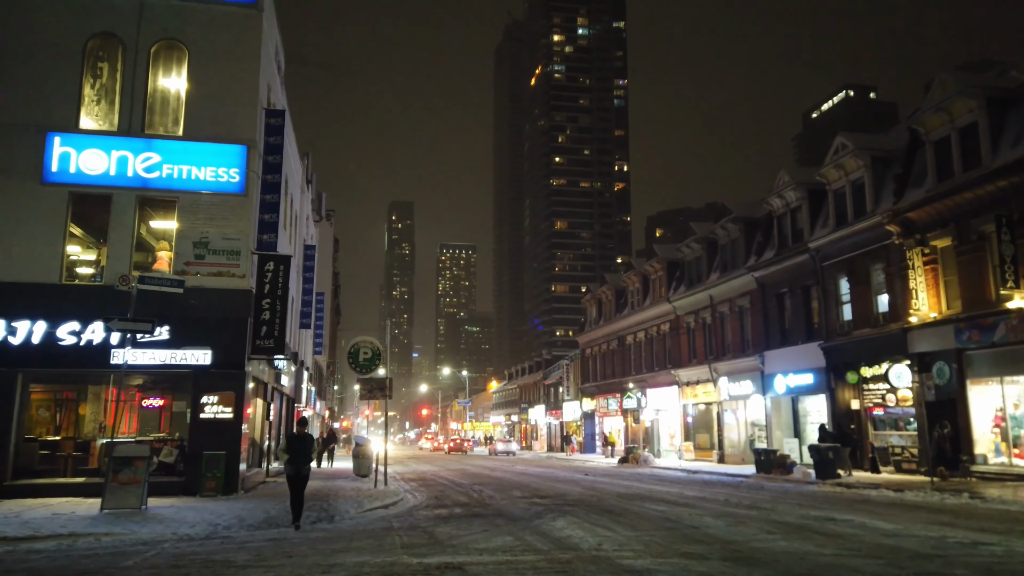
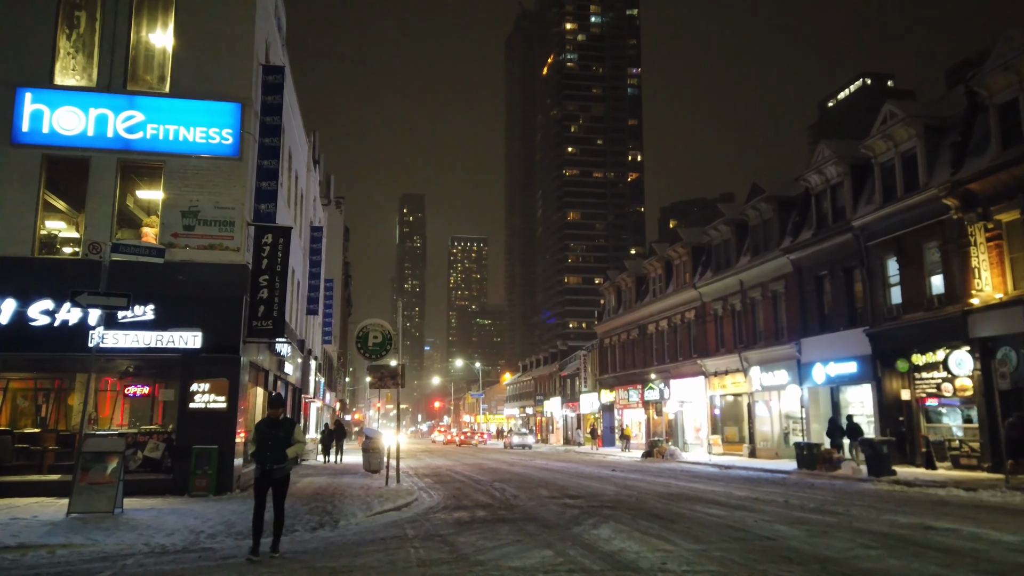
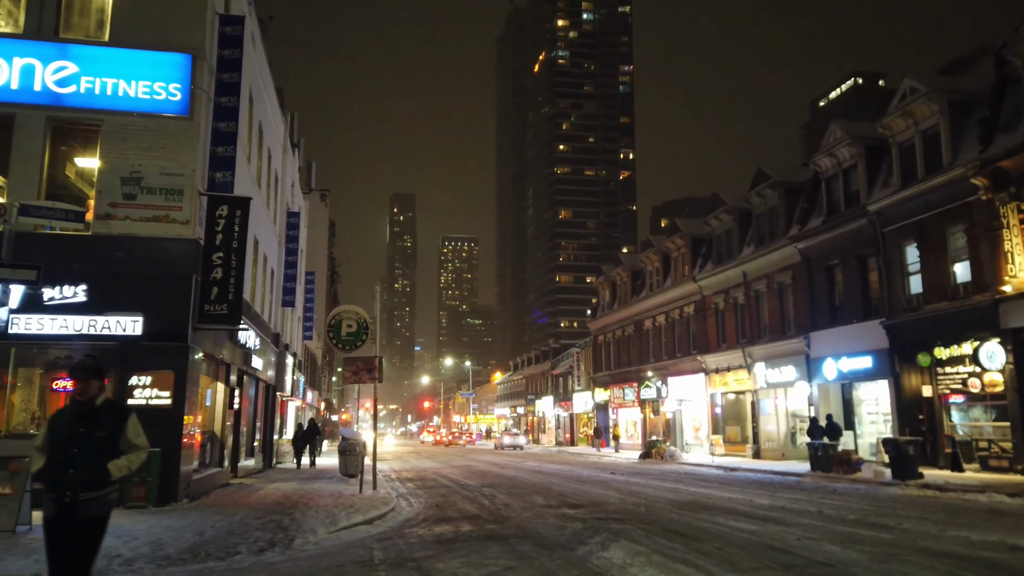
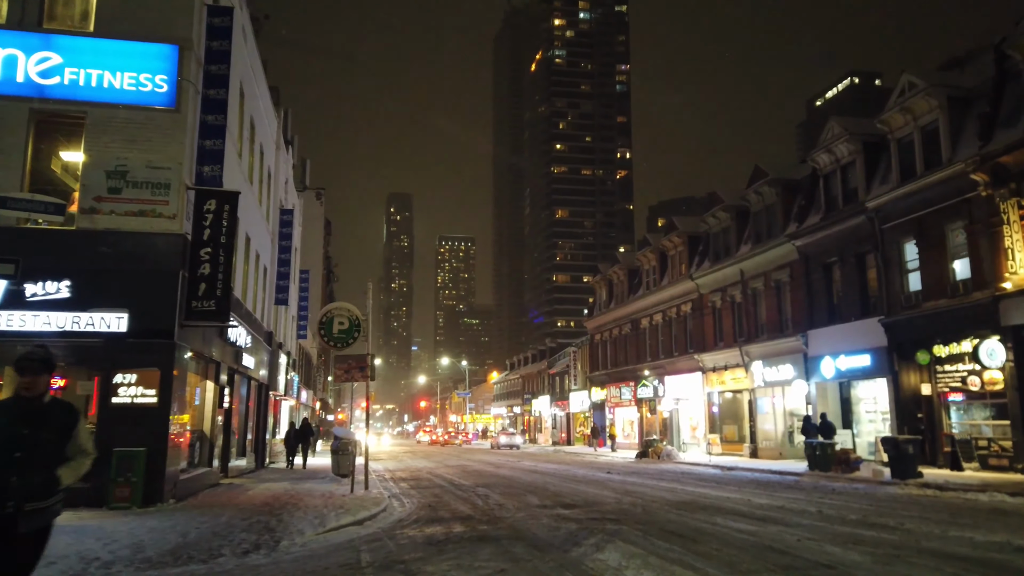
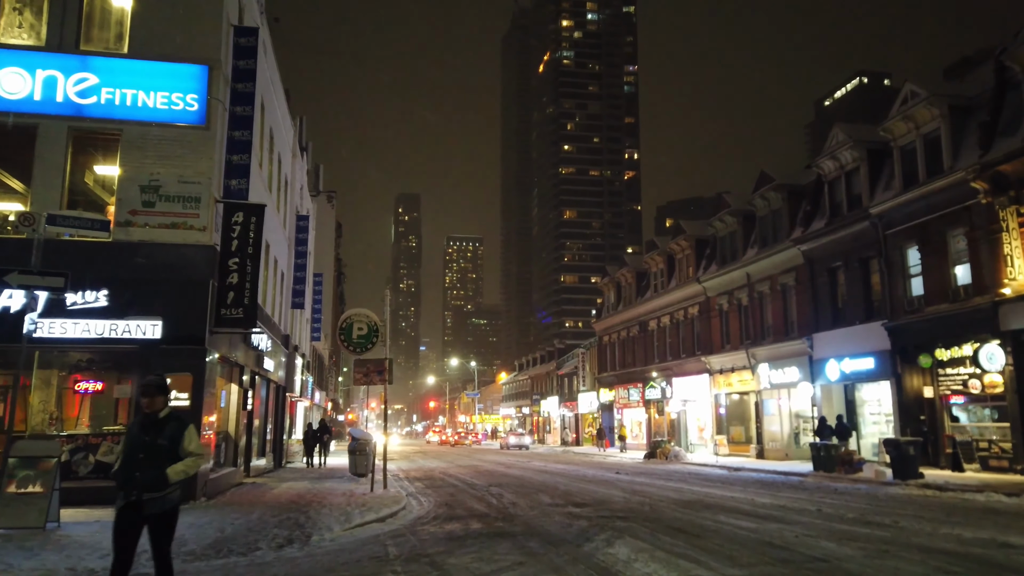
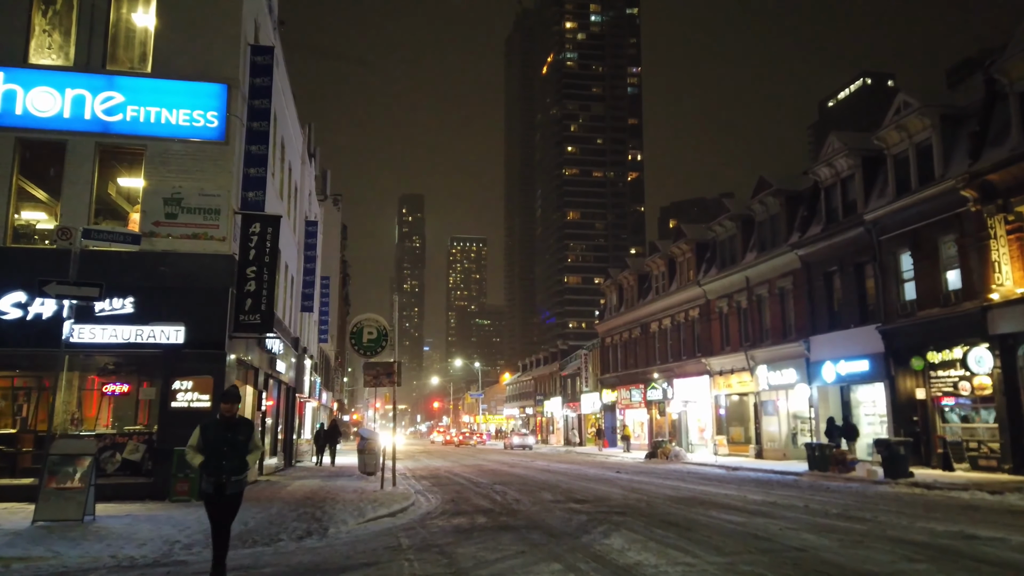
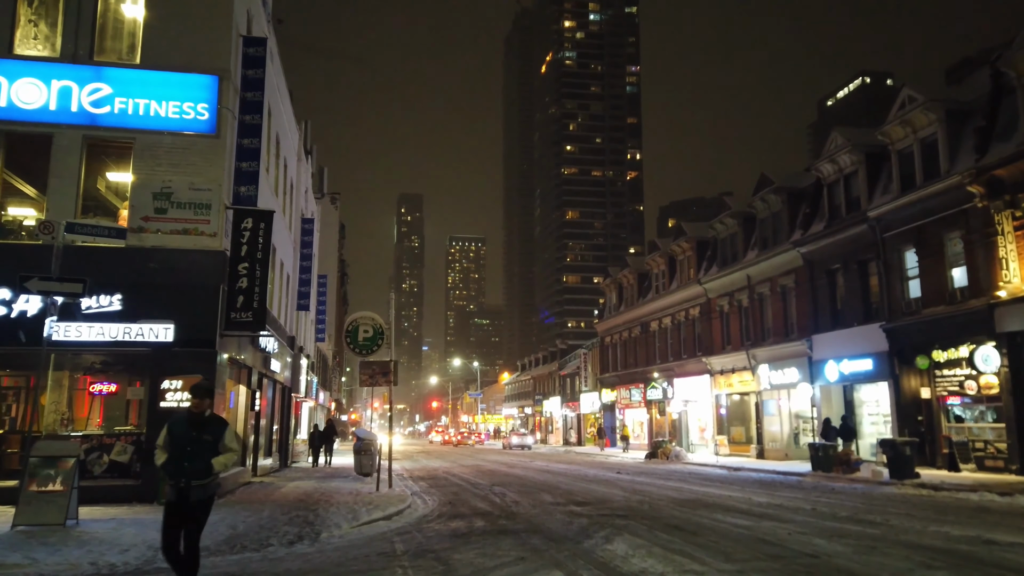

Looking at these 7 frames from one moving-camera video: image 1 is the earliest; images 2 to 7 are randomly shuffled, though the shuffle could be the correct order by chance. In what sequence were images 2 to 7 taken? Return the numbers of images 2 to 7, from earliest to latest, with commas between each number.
2, 6, 7, 5, 3, 4
